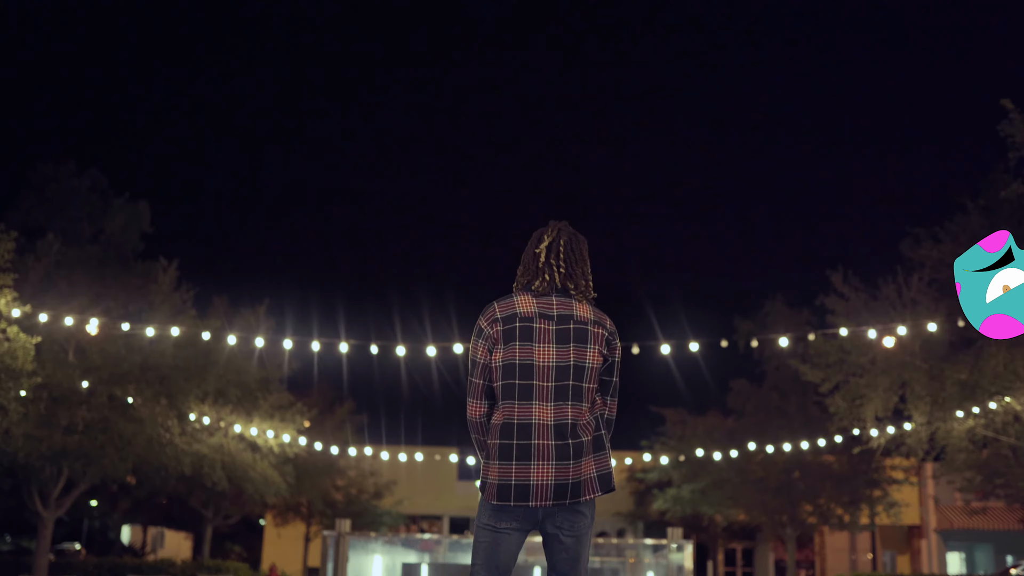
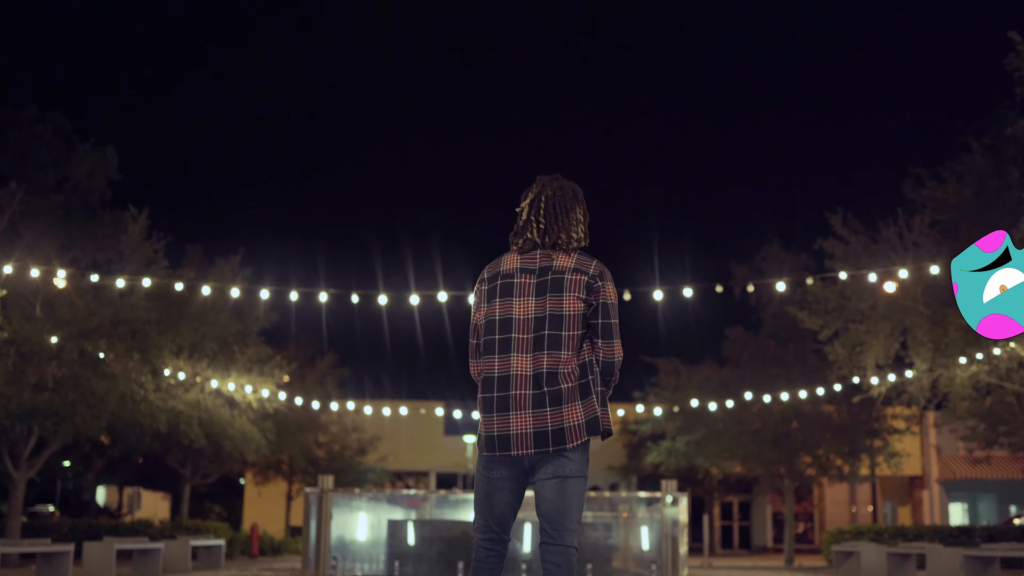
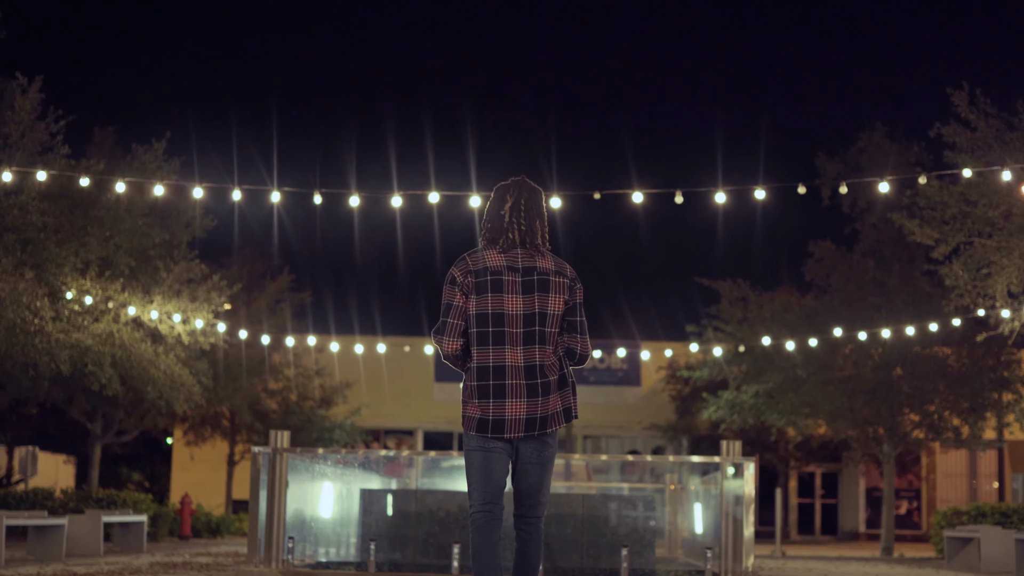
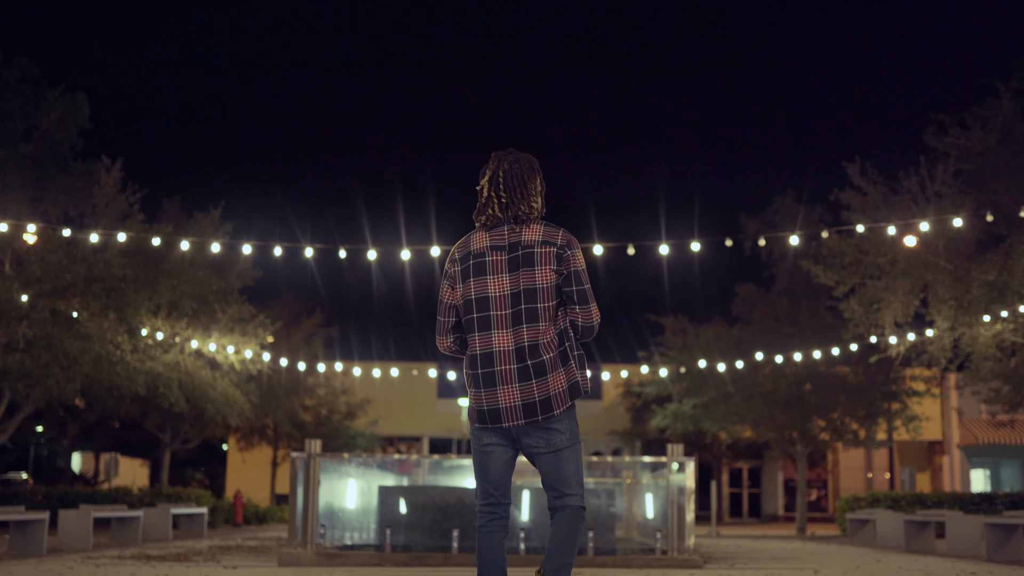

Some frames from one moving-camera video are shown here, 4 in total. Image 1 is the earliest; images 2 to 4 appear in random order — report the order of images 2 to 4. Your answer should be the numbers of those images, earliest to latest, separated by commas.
2, 4, 3
